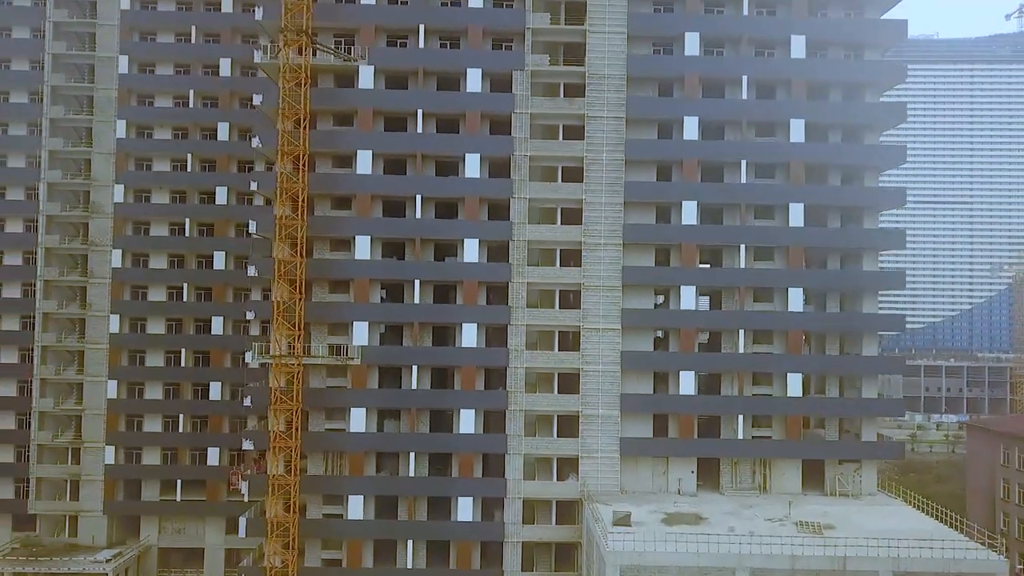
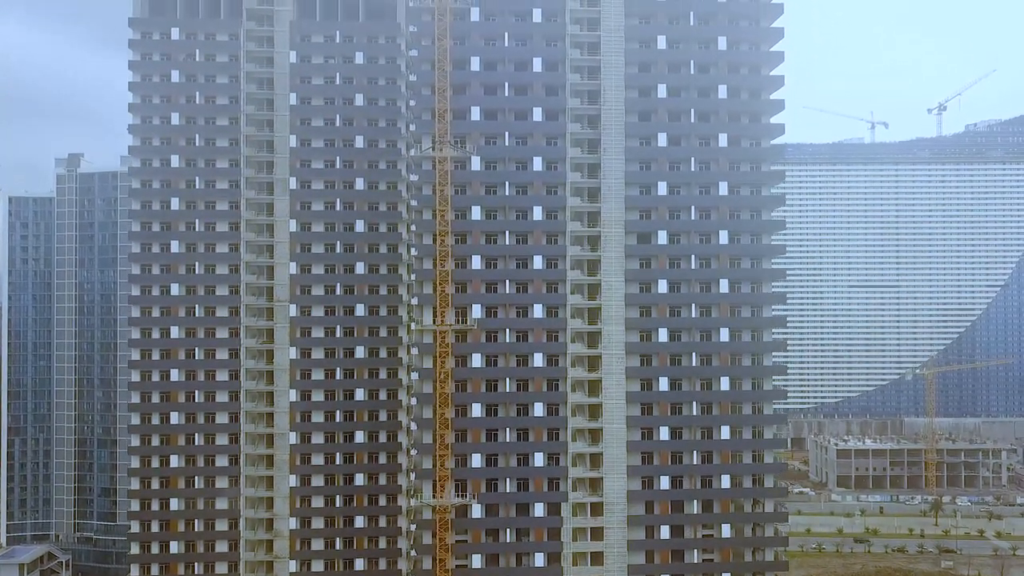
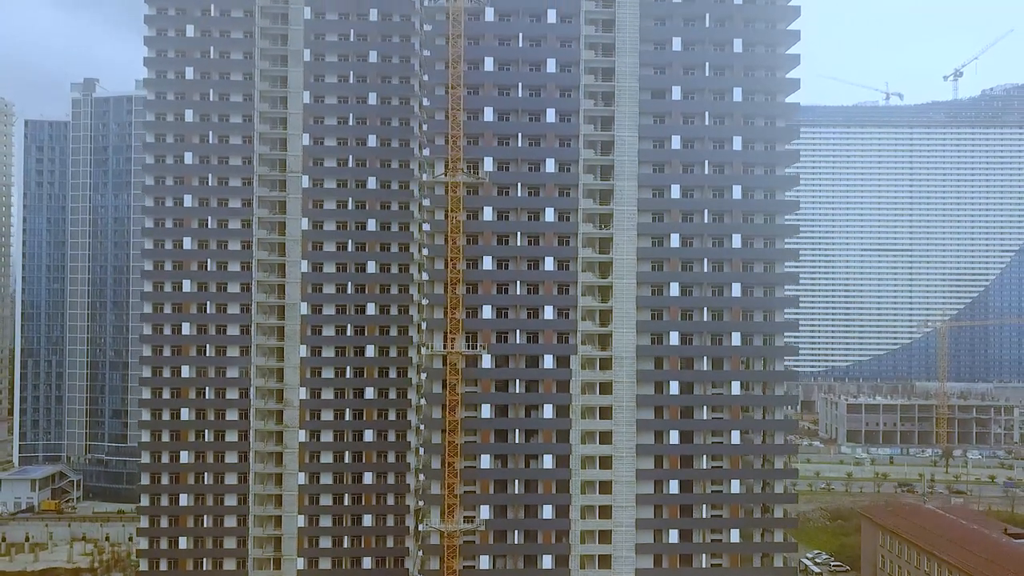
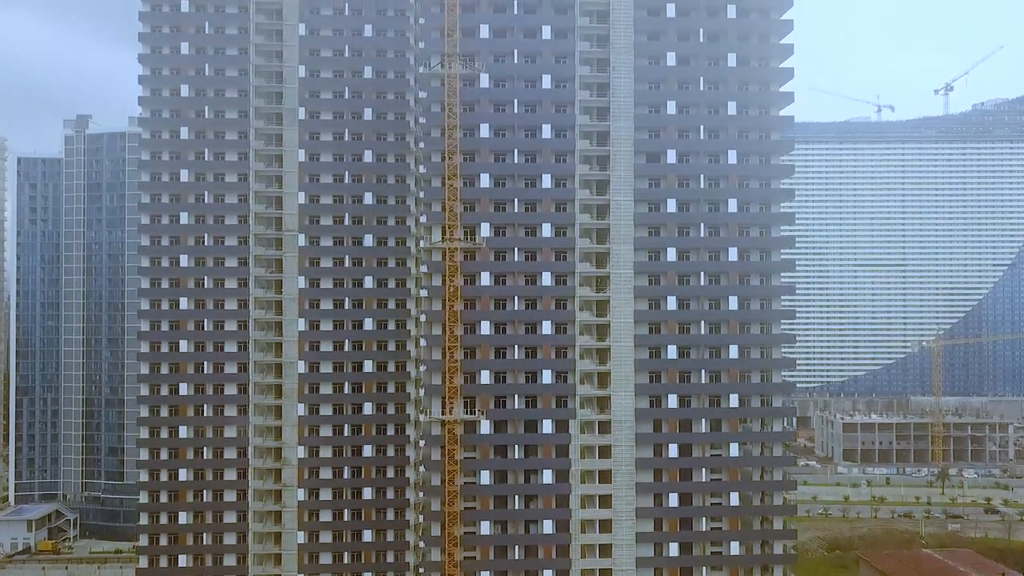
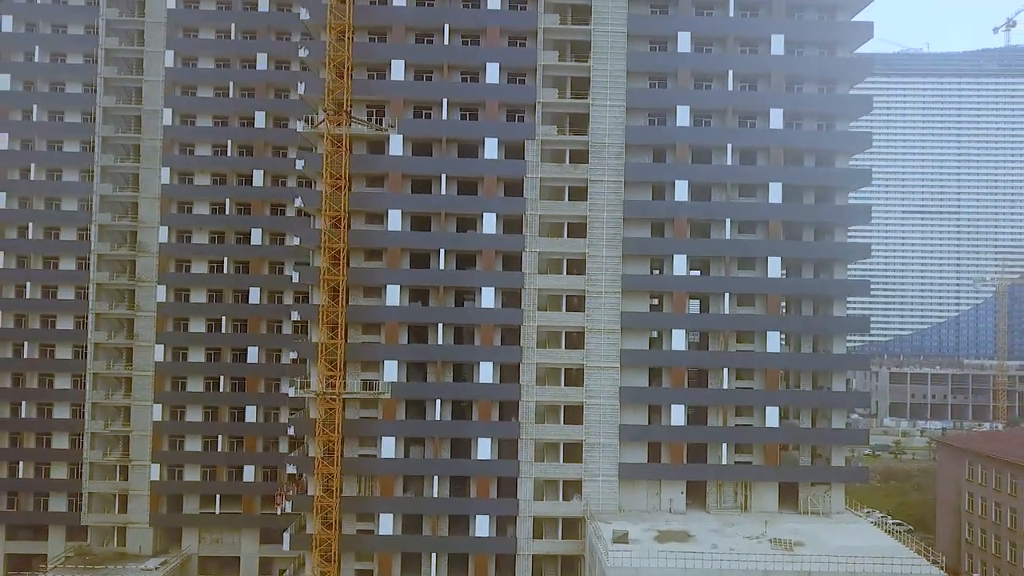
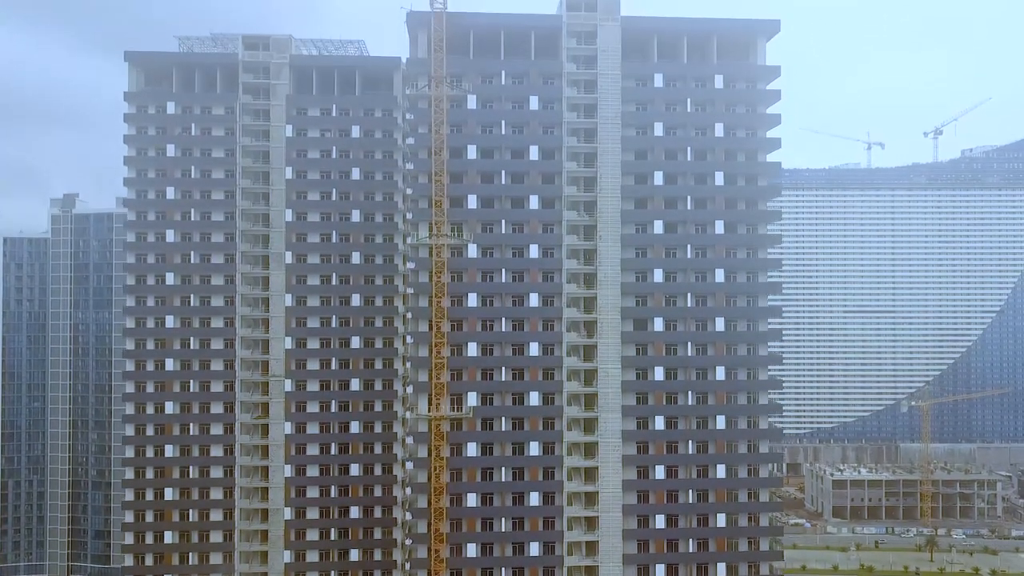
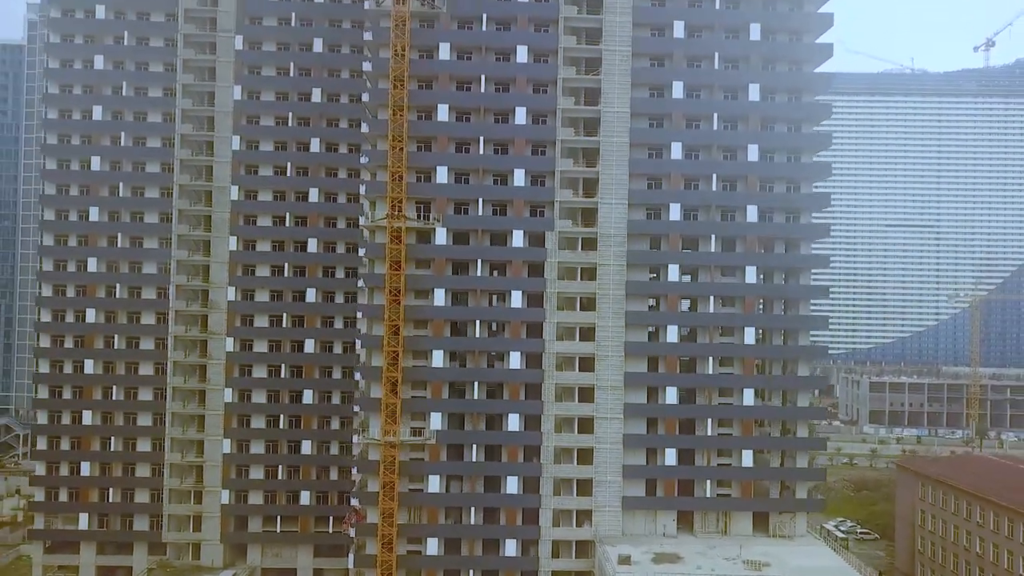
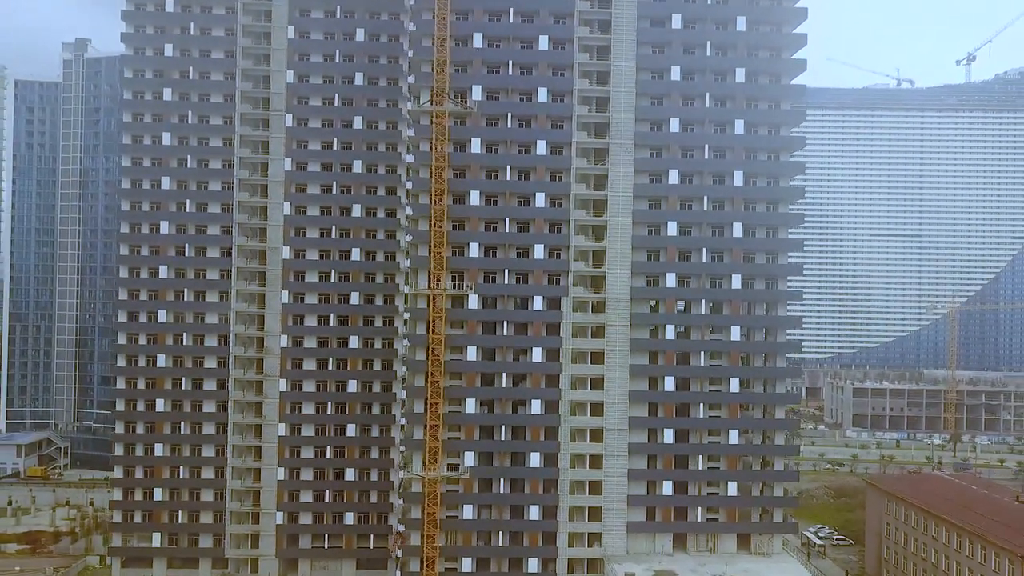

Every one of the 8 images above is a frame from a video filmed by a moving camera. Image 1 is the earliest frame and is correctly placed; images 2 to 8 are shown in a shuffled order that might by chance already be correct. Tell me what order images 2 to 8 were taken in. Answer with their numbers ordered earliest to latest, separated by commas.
5, 7, 8, 3, 4, 2, 6
